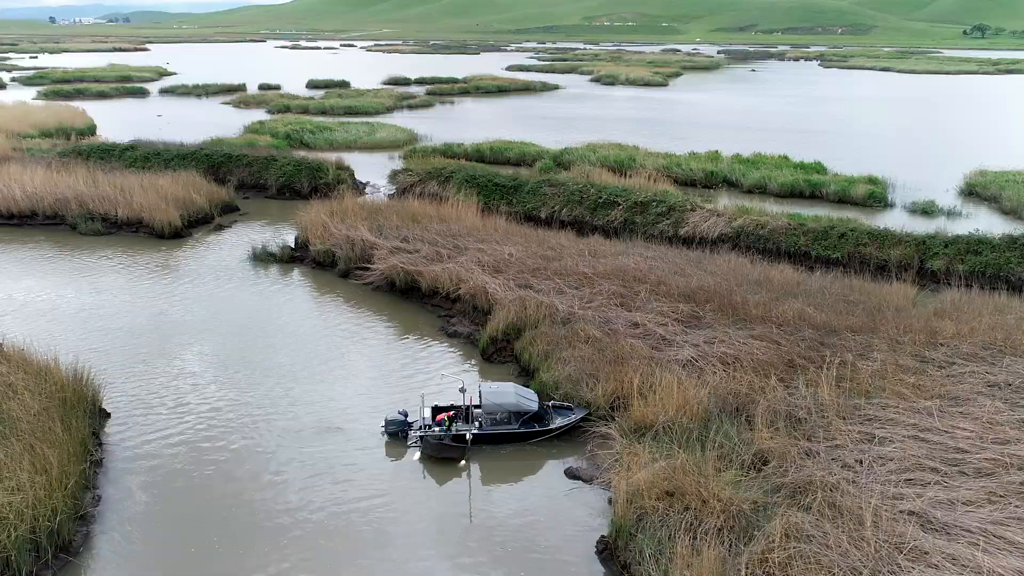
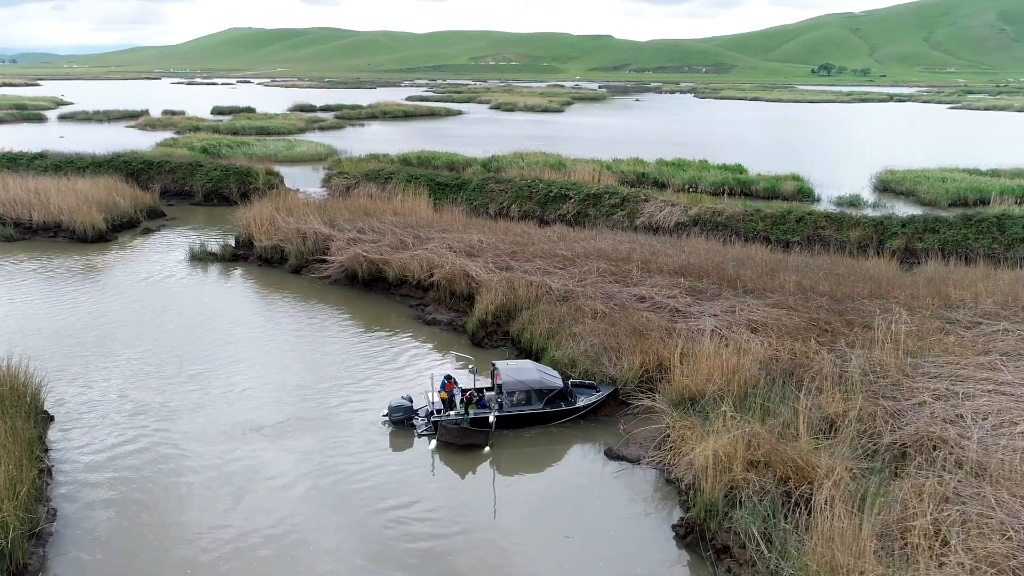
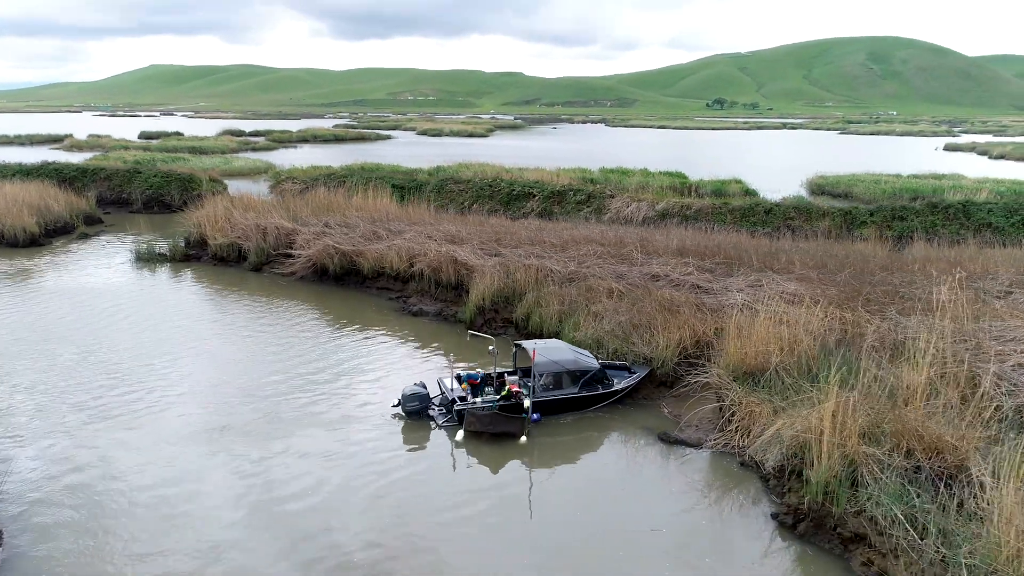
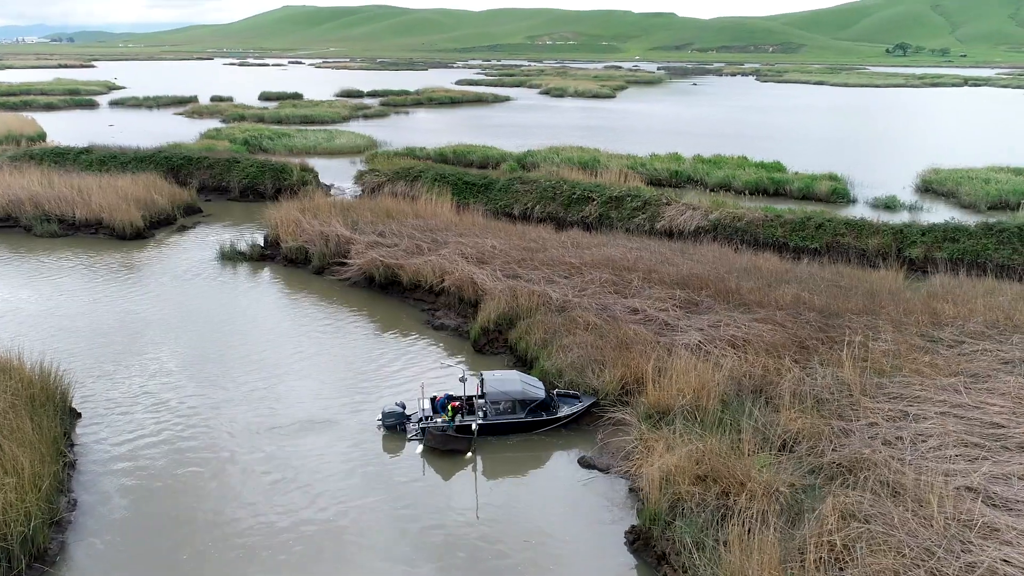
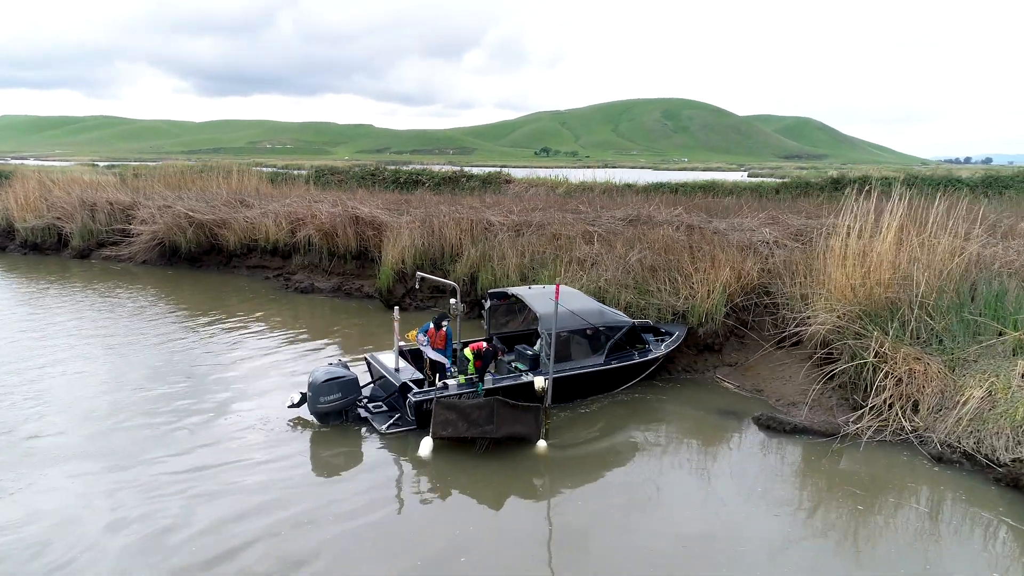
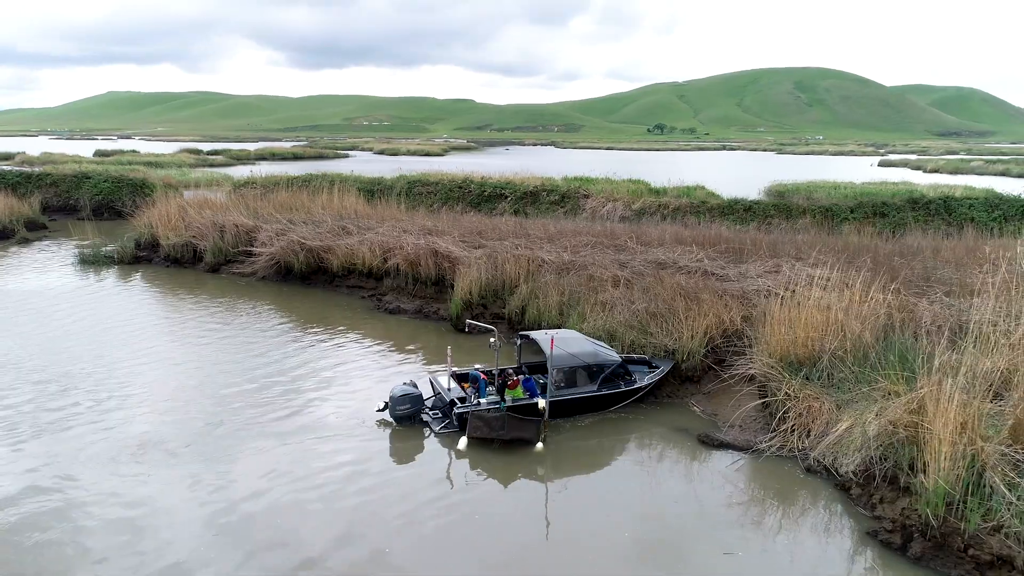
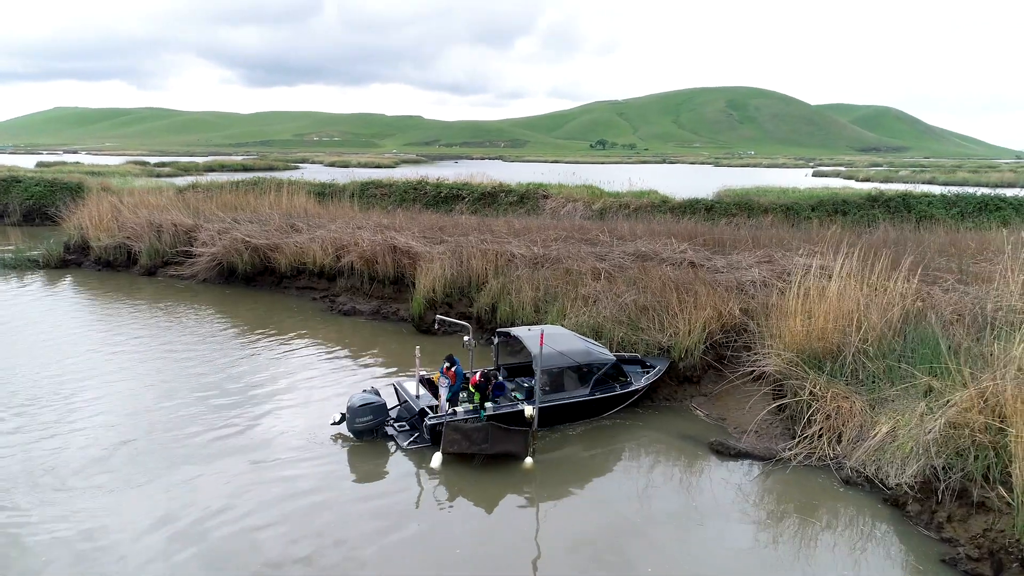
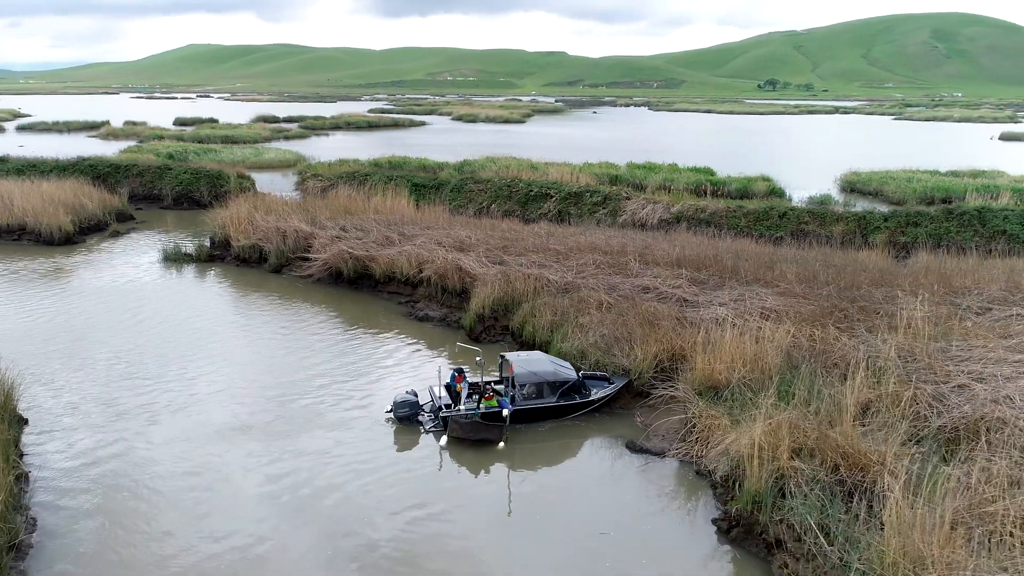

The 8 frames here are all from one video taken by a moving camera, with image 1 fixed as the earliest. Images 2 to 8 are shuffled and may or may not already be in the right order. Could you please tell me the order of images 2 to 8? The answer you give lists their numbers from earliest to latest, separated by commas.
4, 2, 8, 3, 6, 7, 5
